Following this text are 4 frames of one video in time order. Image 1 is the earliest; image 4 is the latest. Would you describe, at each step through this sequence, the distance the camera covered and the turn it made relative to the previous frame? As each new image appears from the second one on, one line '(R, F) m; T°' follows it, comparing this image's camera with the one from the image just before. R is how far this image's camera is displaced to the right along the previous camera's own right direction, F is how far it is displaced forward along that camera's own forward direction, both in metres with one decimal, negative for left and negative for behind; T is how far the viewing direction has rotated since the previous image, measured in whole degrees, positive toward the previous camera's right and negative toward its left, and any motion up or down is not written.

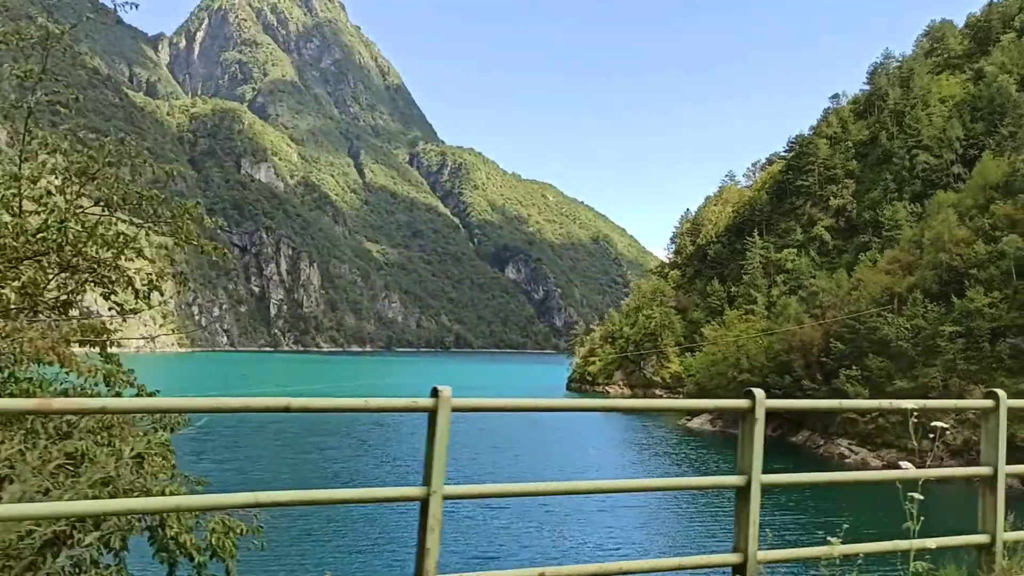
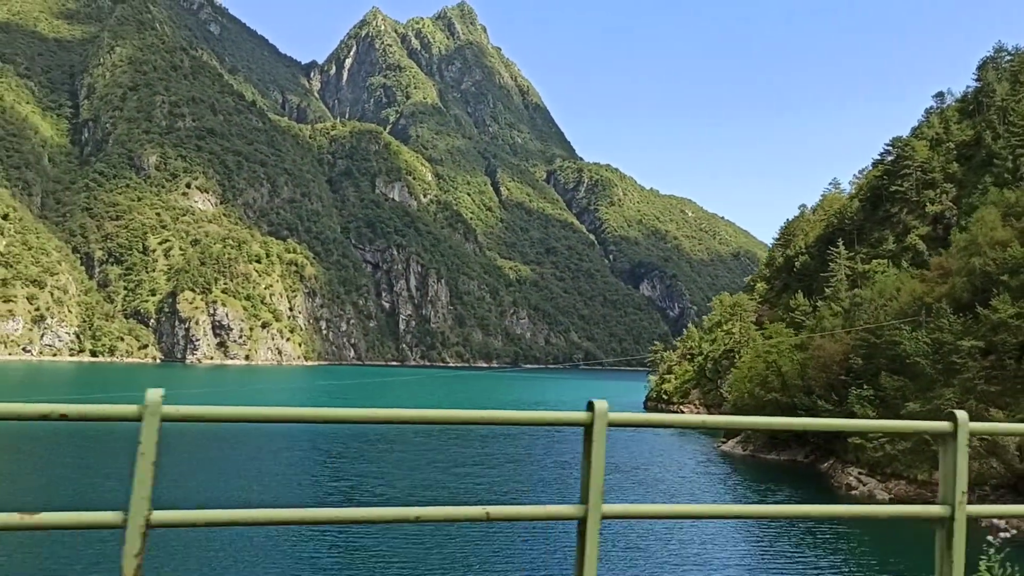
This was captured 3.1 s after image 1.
(+7.9, +3.1) m; -9°
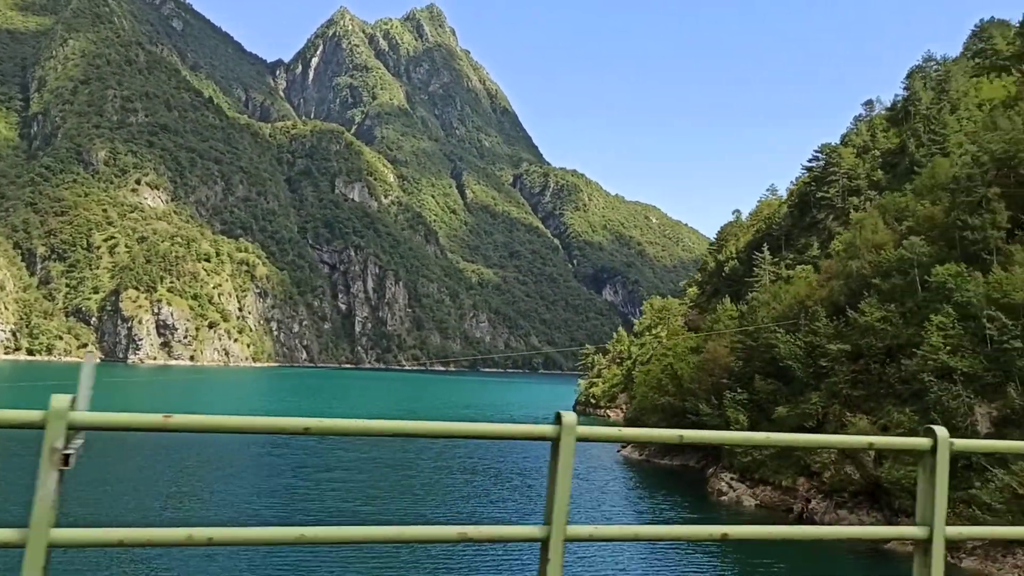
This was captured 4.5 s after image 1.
(+4.4, +1.3) m; +2°
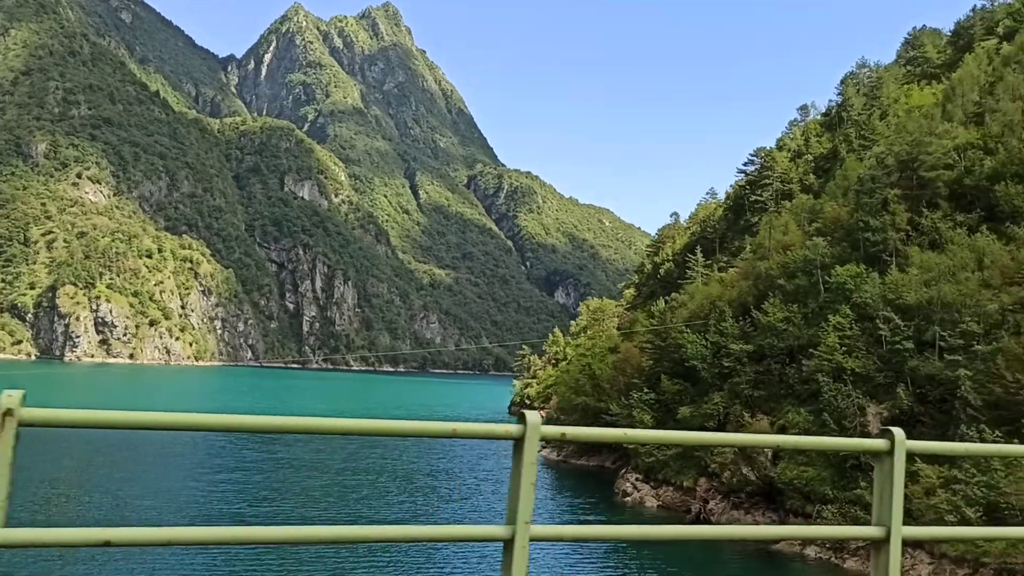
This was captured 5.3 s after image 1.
(+2.1, +0.6) m; +3°
